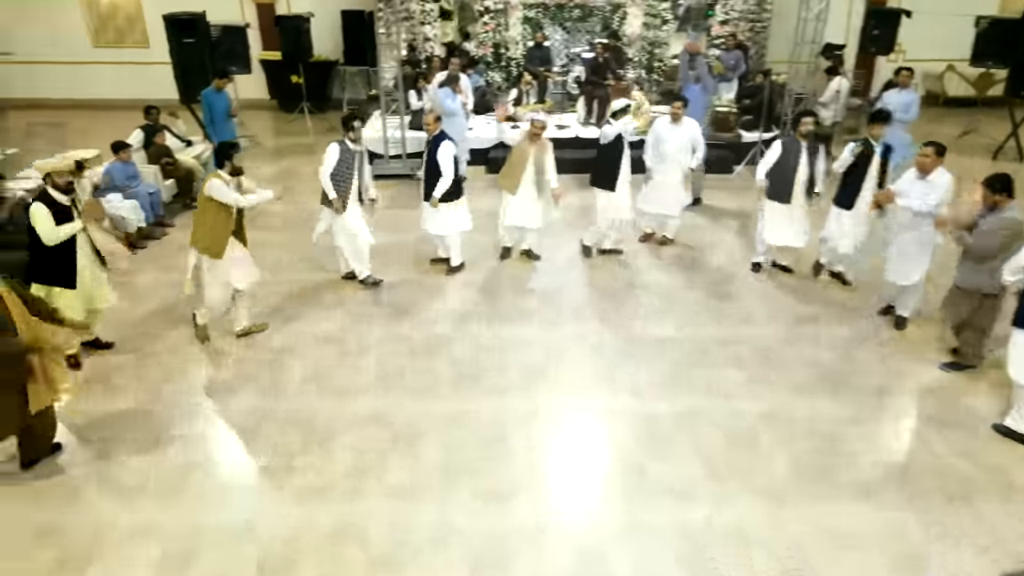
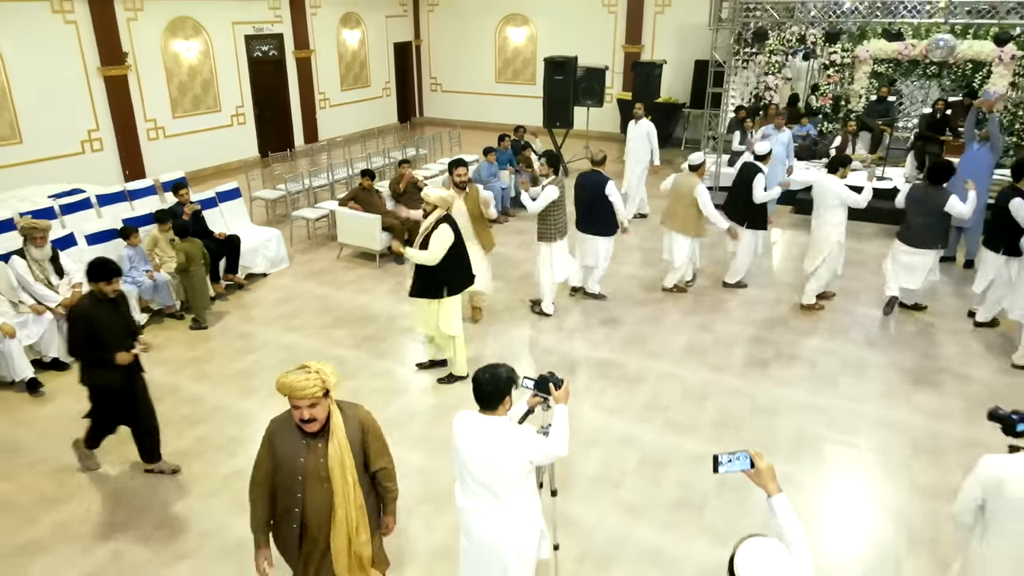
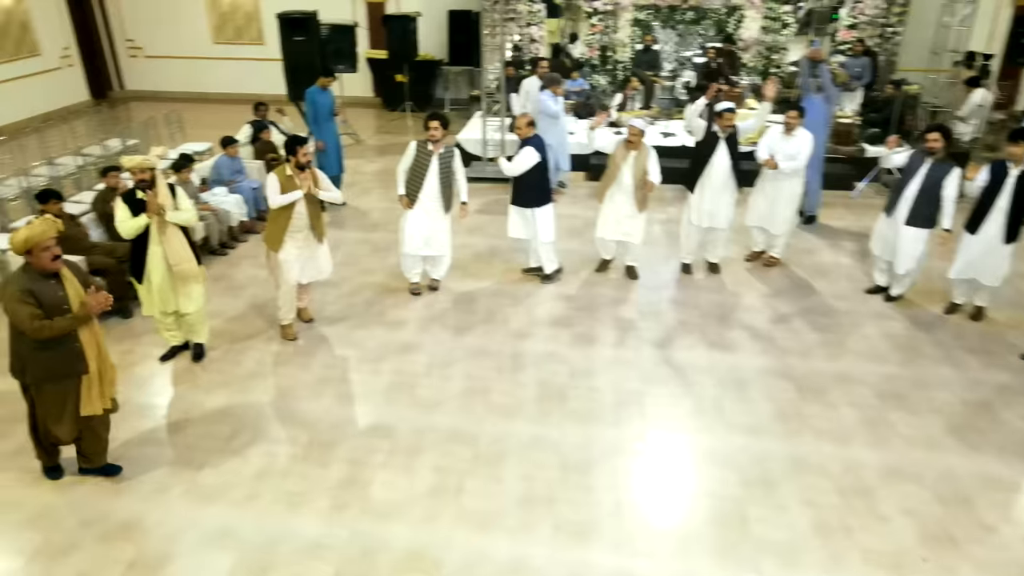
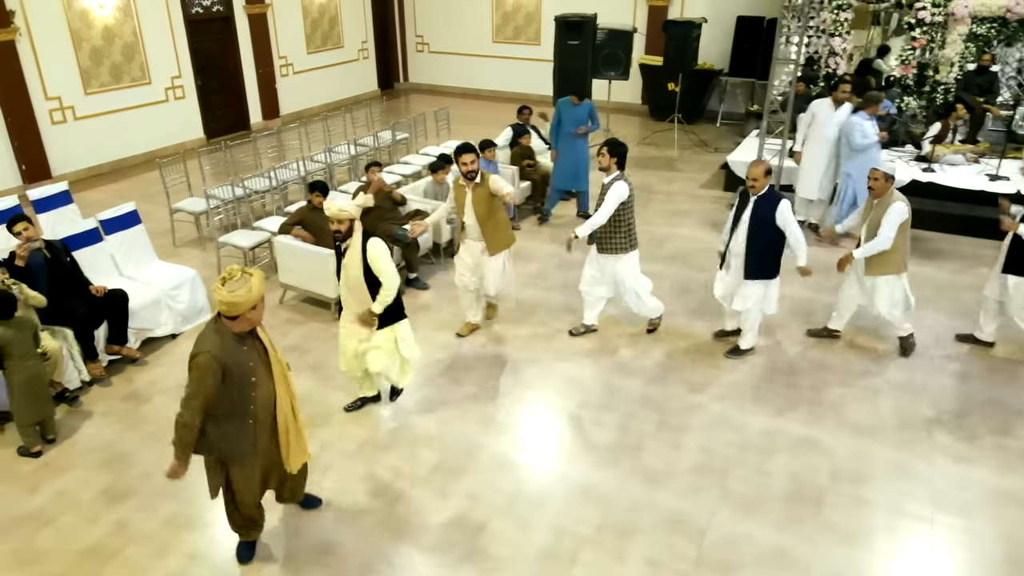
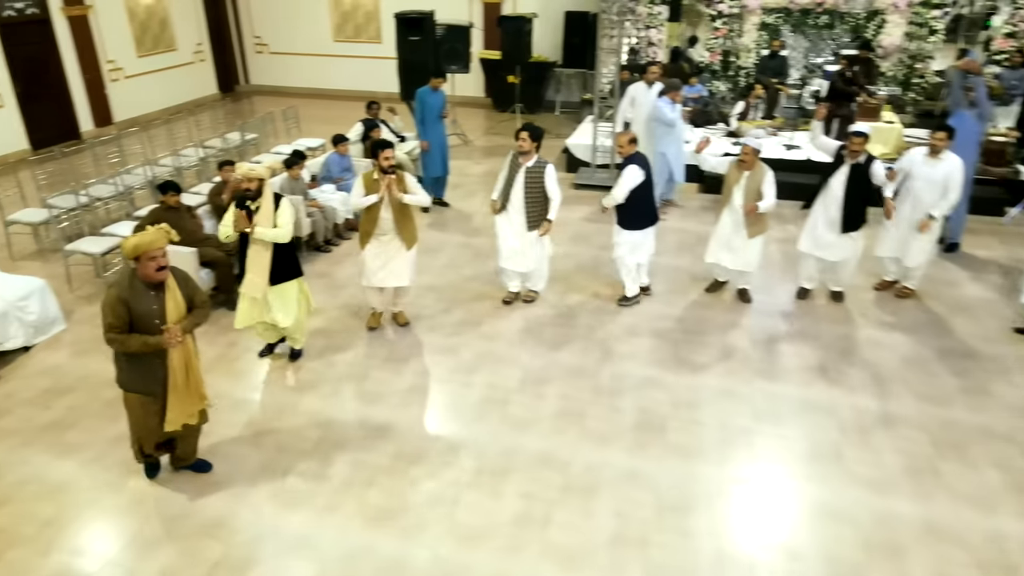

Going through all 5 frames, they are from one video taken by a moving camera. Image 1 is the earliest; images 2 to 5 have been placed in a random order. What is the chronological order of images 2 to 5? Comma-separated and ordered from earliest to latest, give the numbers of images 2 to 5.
3, 5, 4, 2
